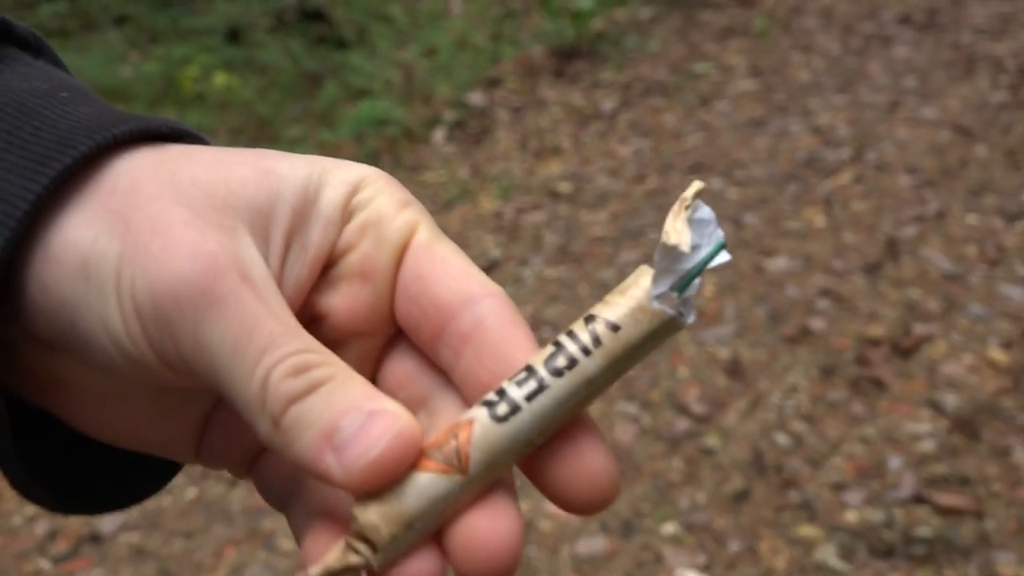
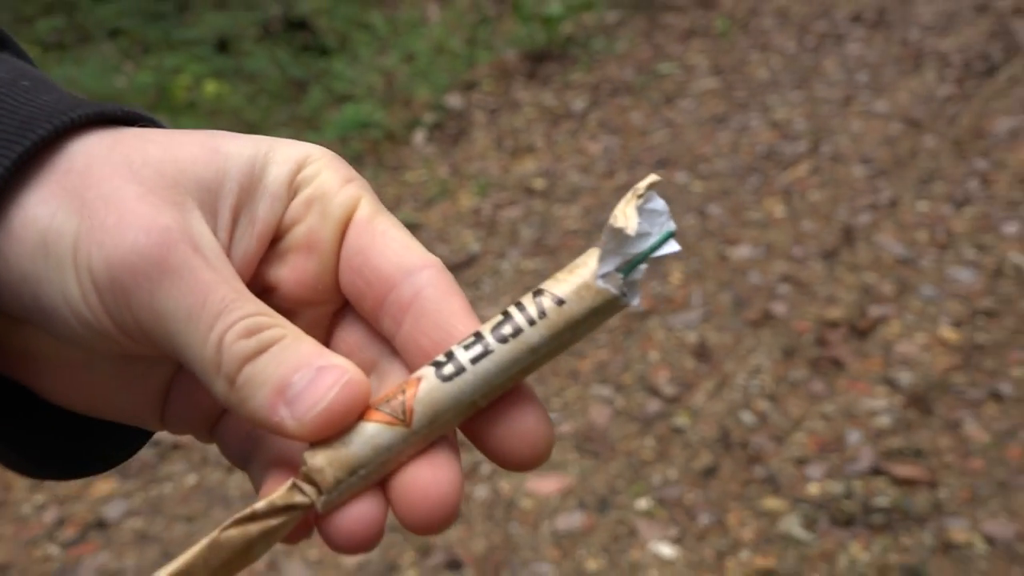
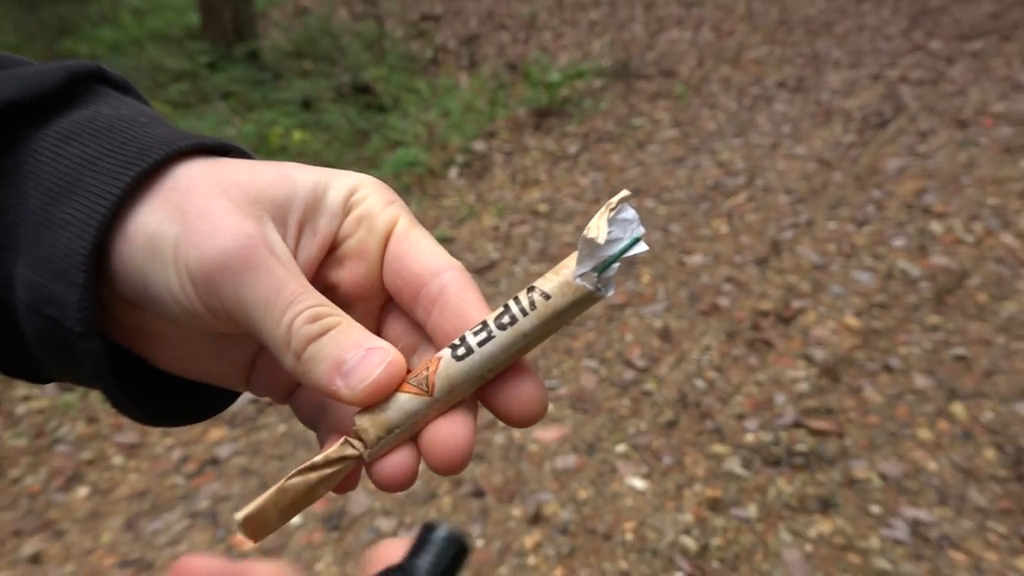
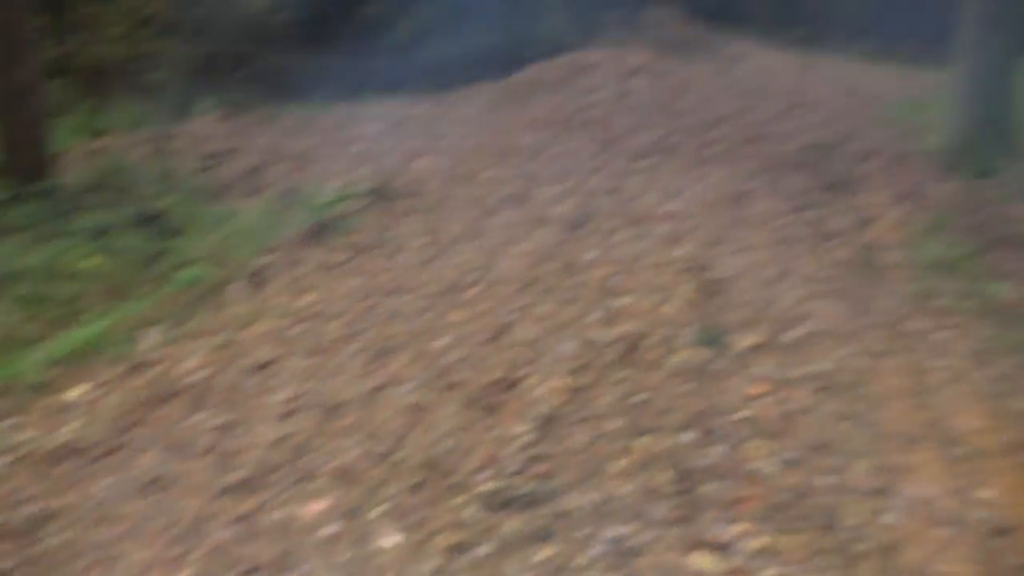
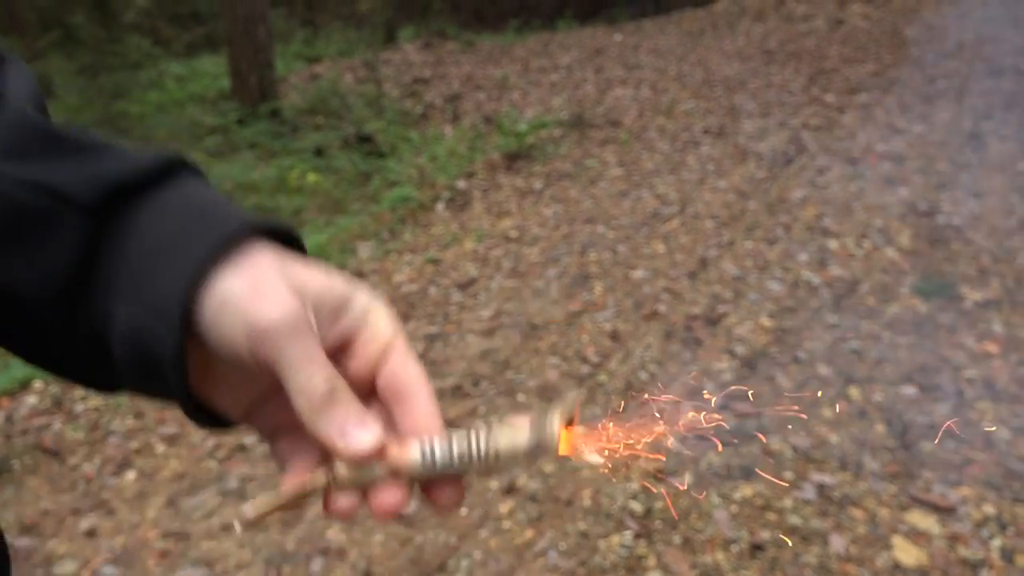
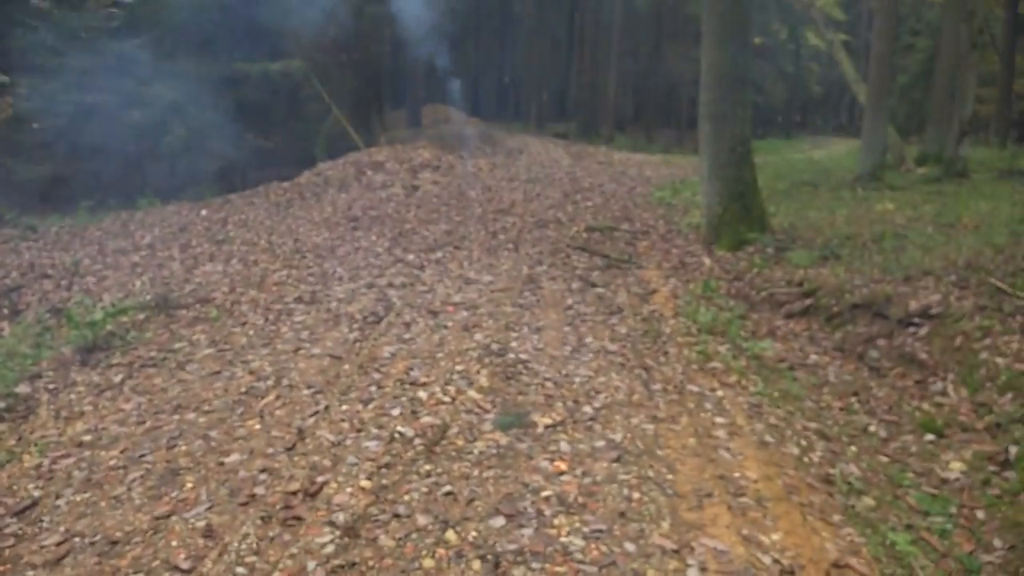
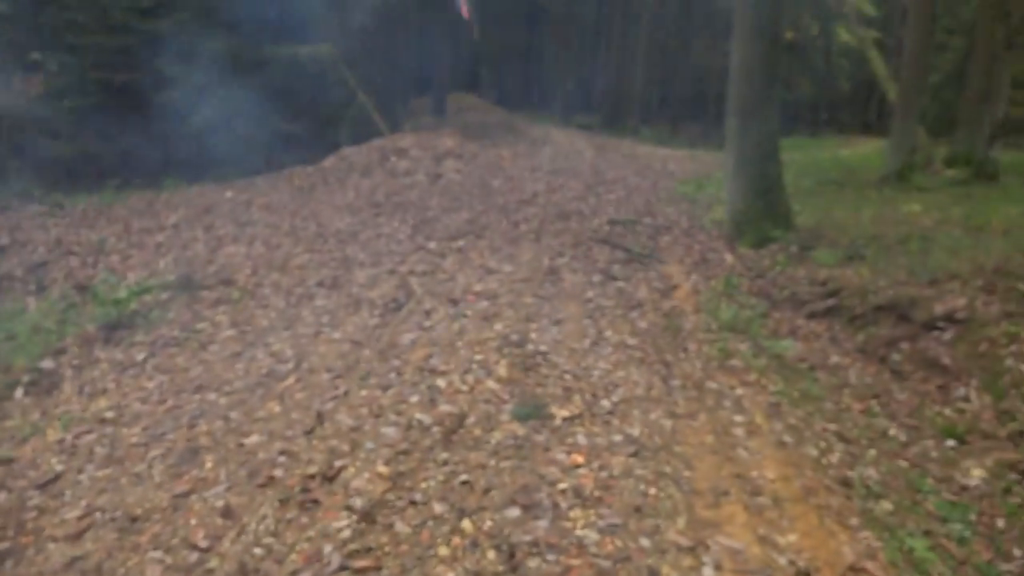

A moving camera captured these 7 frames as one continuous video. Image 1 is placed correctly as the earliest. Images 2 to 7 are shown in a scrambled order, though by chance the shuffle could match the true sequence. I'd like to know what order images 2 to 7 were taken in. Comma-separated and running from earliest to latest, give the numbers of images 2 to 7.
2, 3, 5, 4, 7, 6
